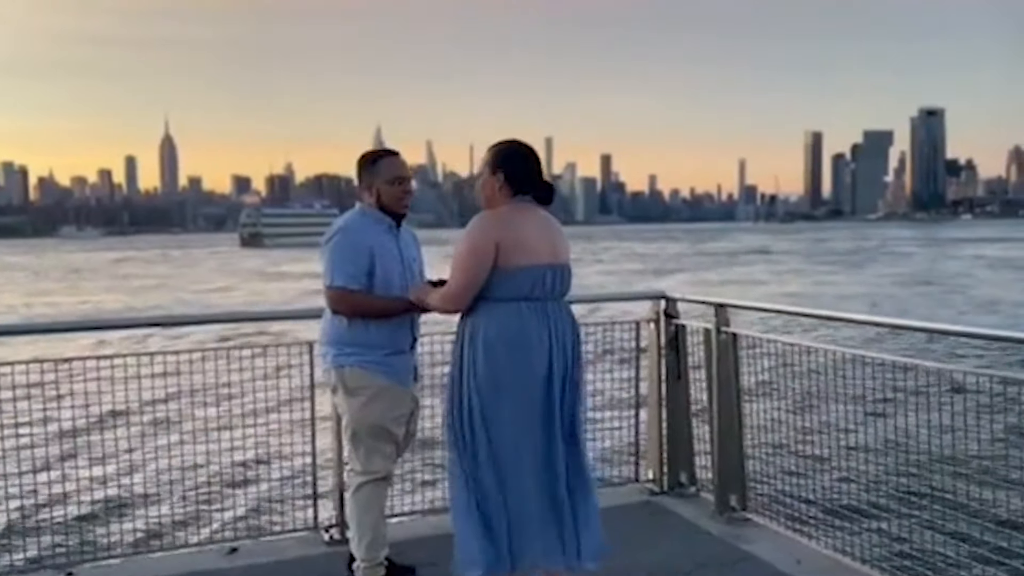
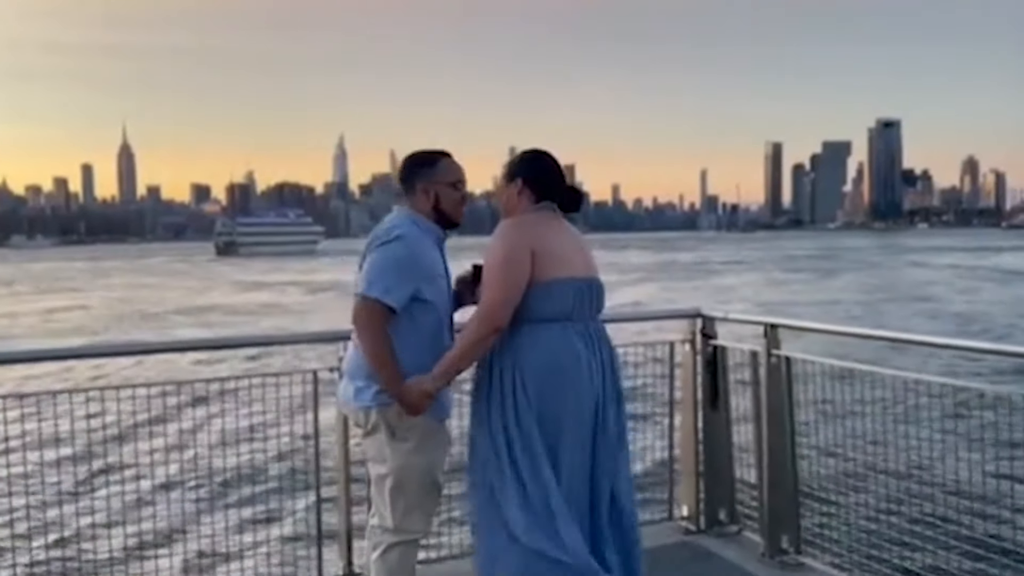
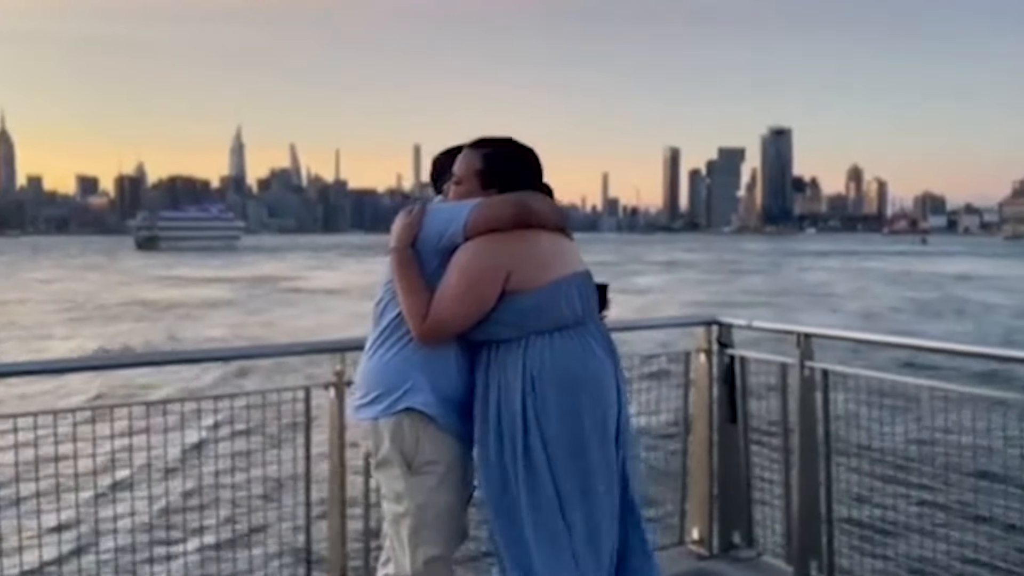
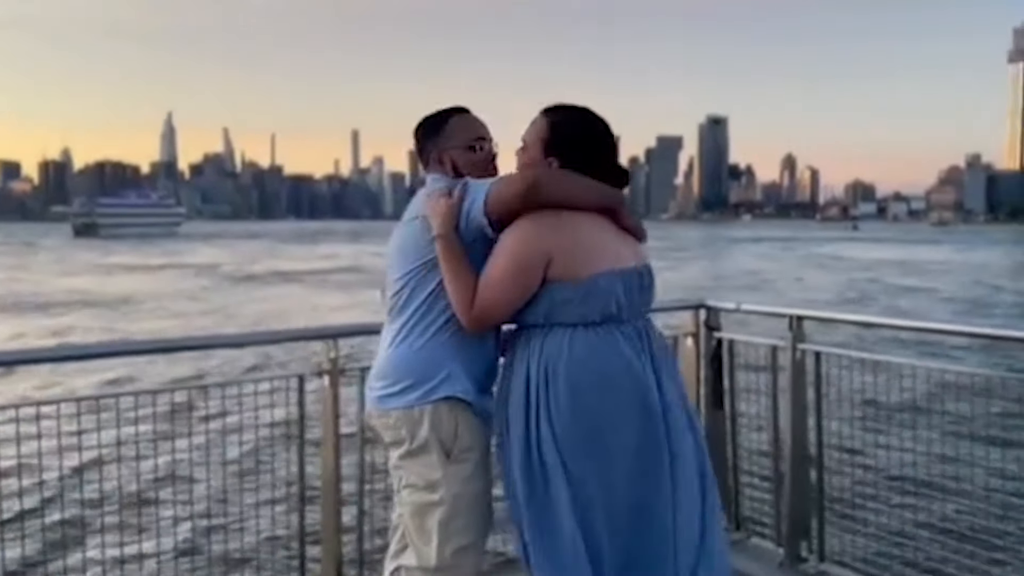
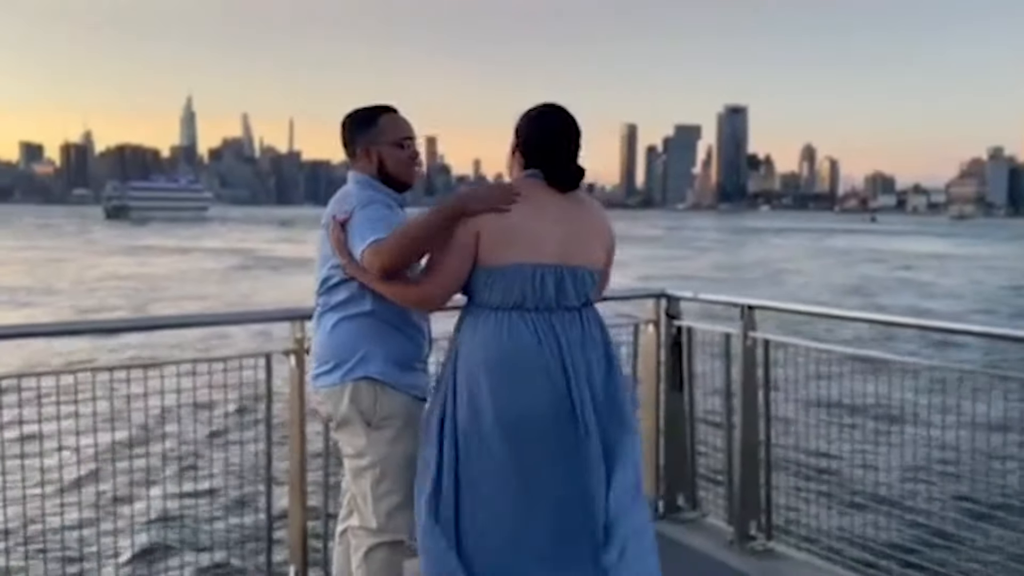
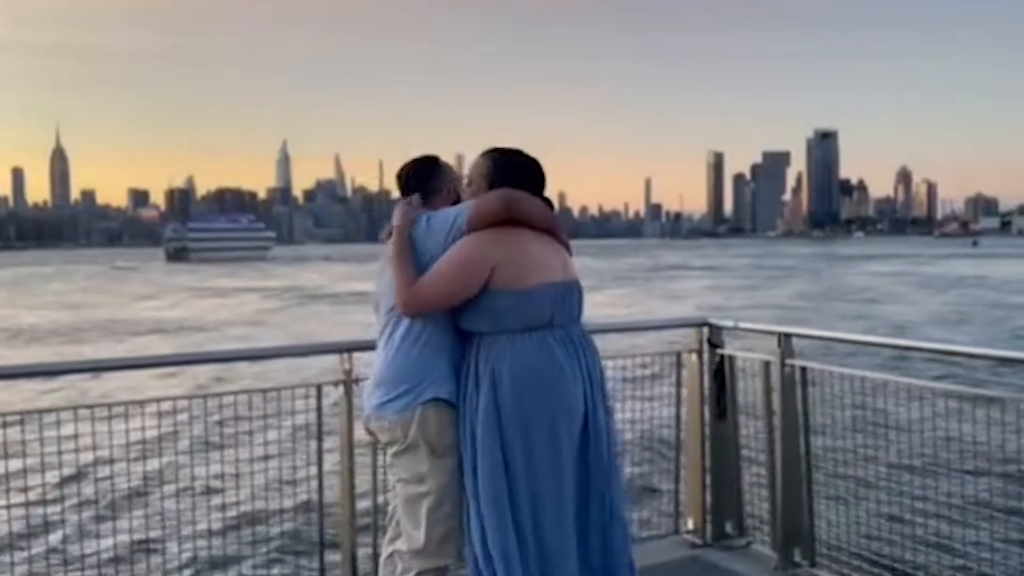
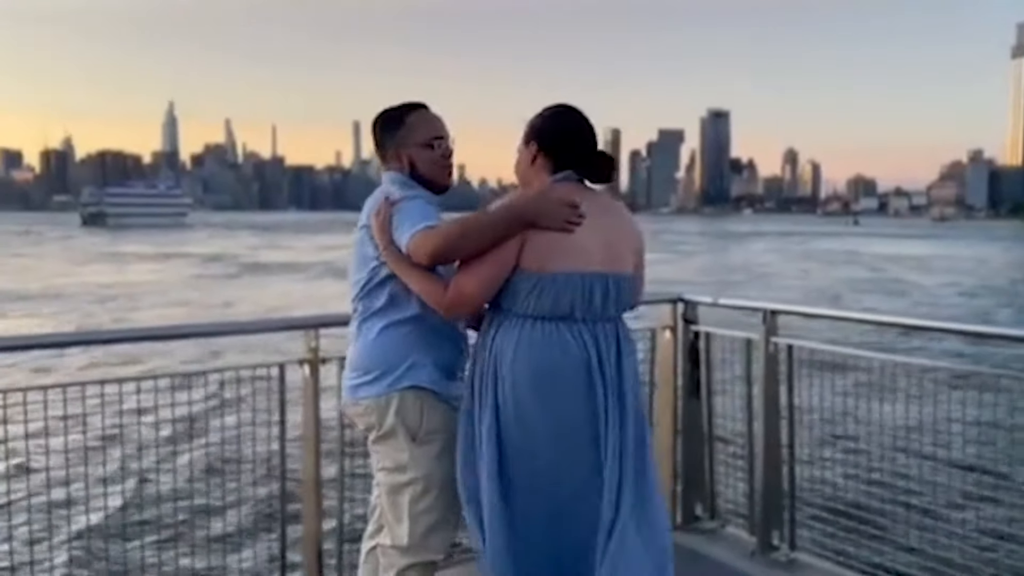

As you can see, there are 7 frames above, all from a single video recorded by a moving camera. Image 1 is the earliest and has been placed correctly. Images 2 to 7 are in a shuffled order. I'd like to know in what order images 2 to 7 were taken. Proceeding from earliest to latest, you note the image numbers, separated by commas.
2, 6, 3, 4, 7, 5
